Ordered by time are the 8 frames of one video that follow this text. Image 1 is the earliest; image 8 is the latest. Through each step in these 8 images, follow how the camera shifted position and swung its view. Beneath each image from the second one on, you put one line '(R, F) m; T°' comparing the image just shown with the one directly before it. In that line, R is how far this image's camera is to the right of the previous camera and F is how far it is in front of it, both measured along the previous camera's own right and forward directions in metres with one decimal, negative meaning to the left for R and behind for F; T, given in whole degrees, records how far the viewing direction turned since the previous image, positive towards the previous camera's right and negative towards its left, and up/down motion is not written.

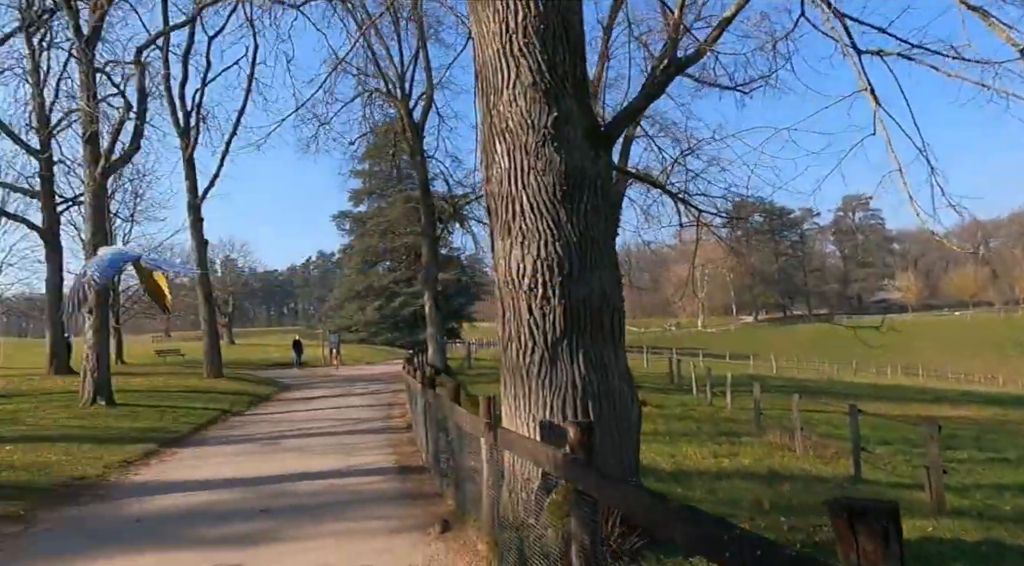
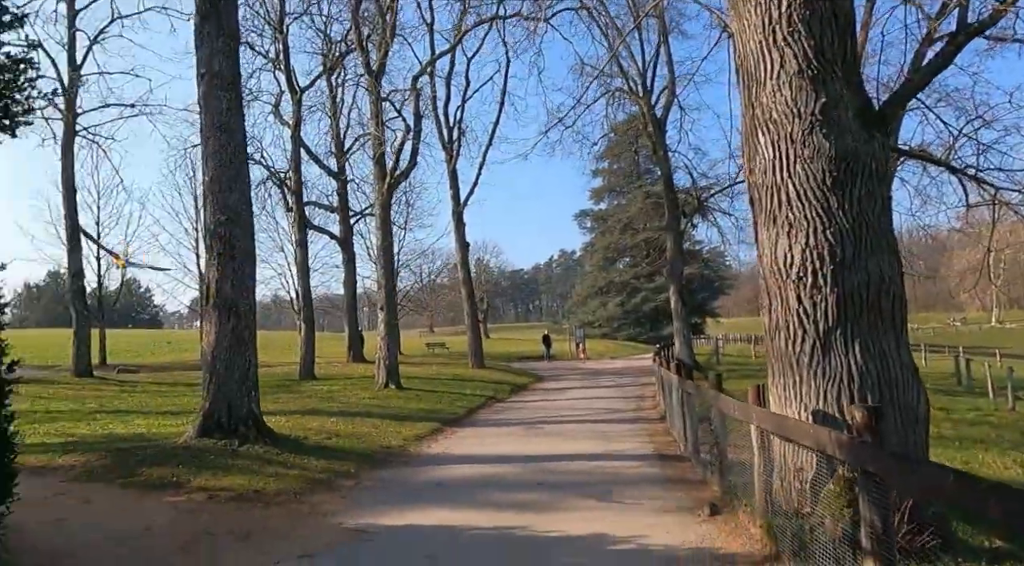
(-0.2, -0.5) m; -19°
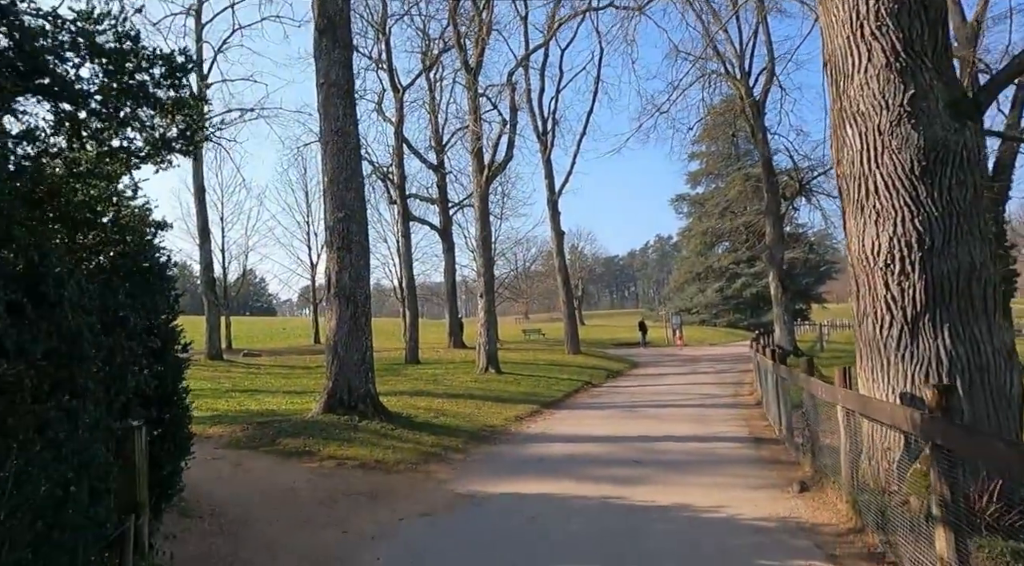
(0.0, -0.6) m; -8°
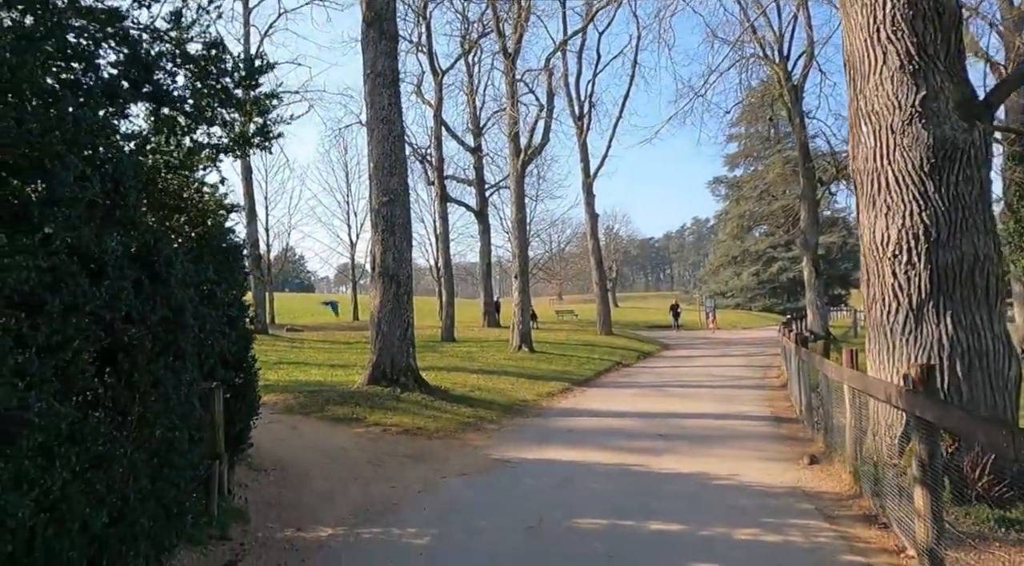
(0.0, -0.6) m; -3°
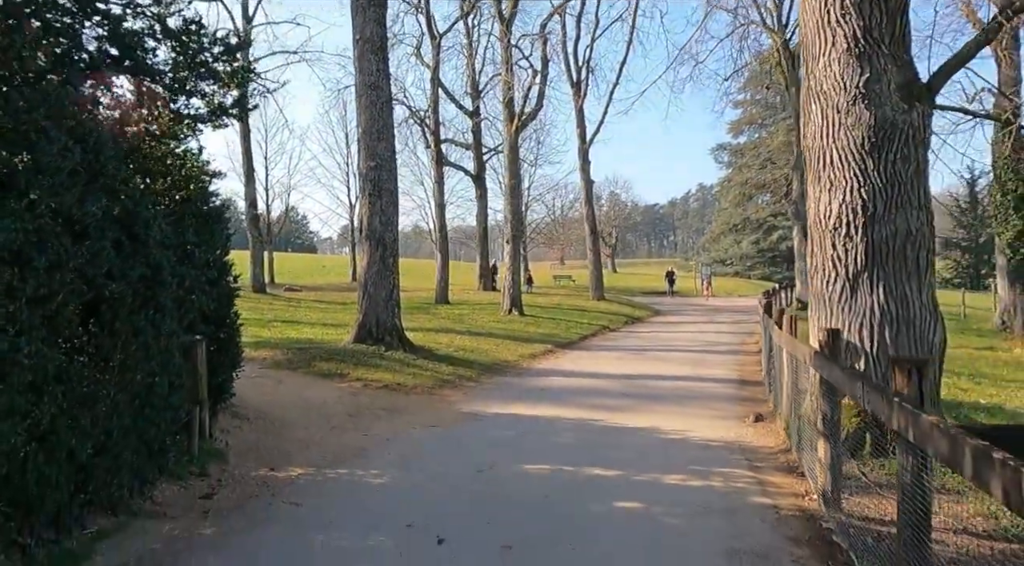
(+0.4, -0.5) m; 0°
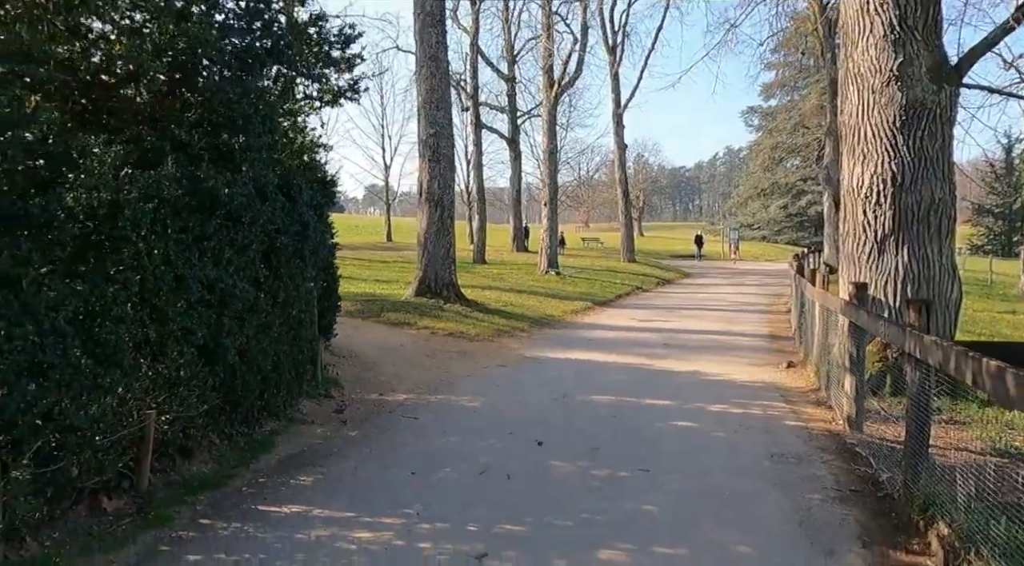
(-0.5, -1.1) m; -2°
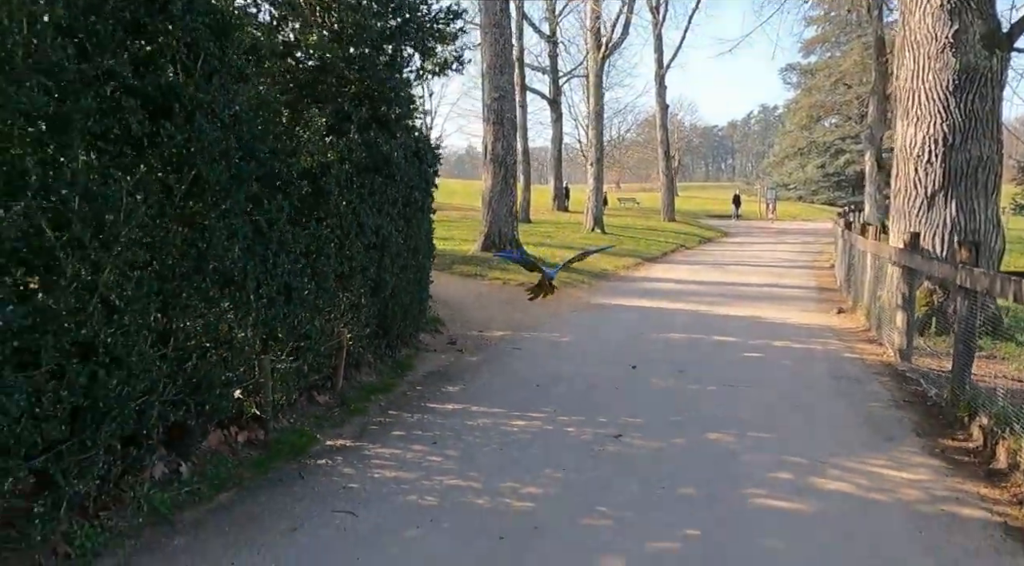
(-0.6, -1.0) m; -2°
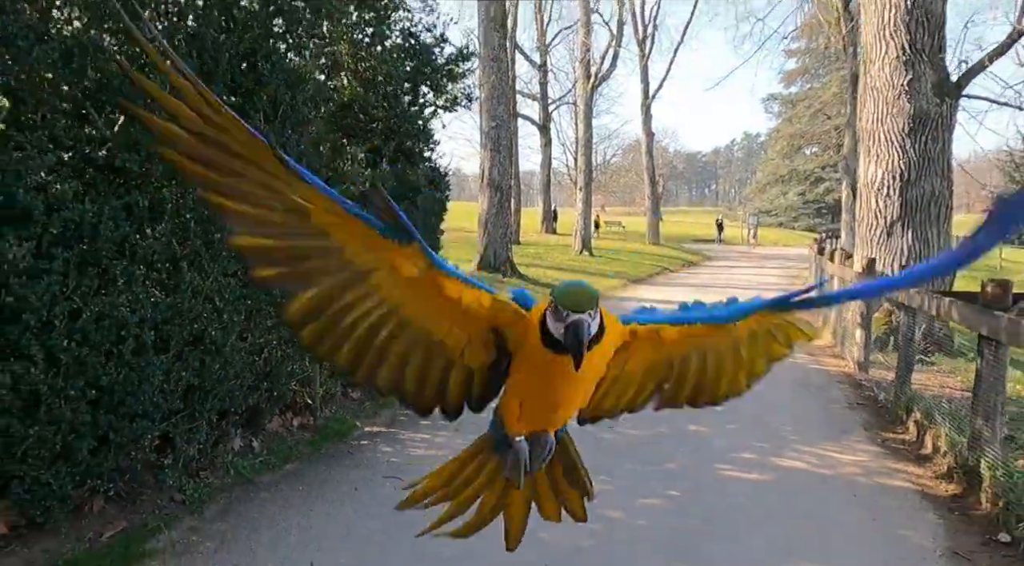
(-0.2, -0.8) m; +1°
